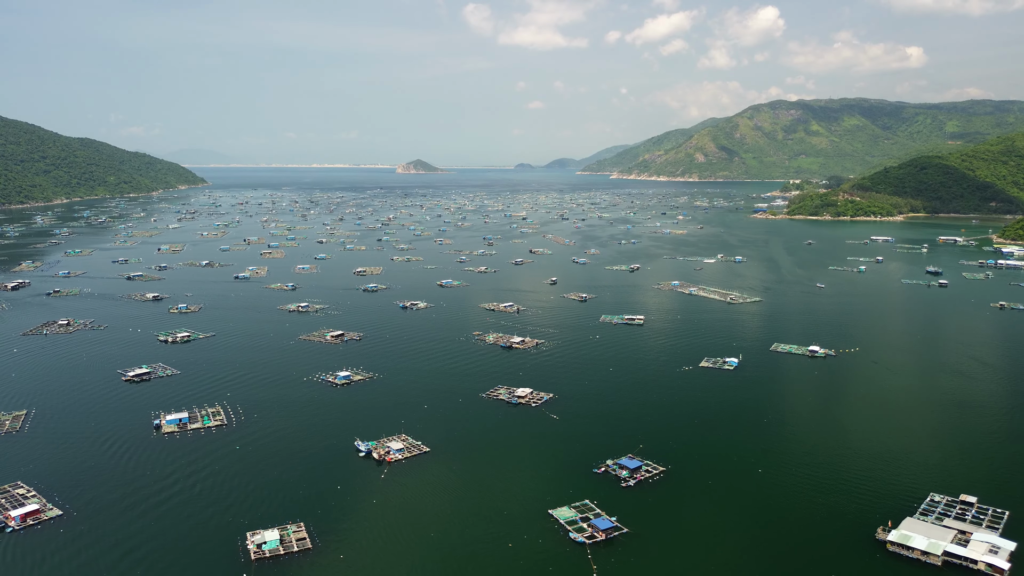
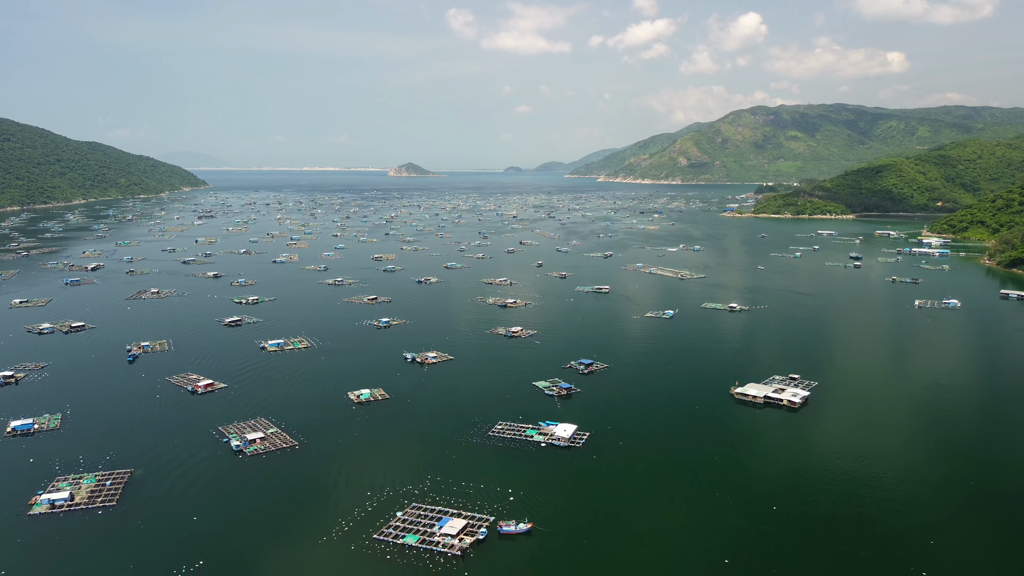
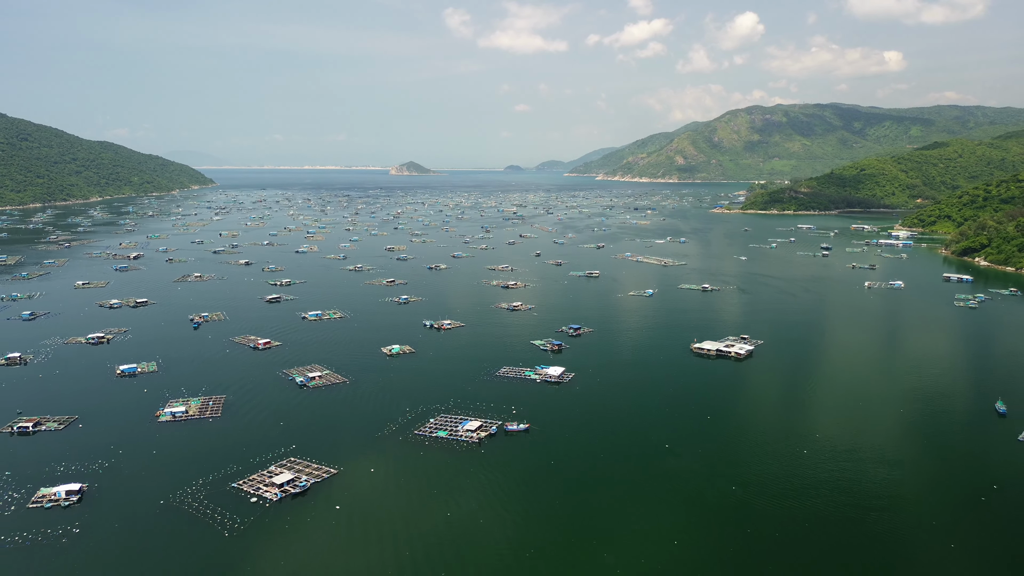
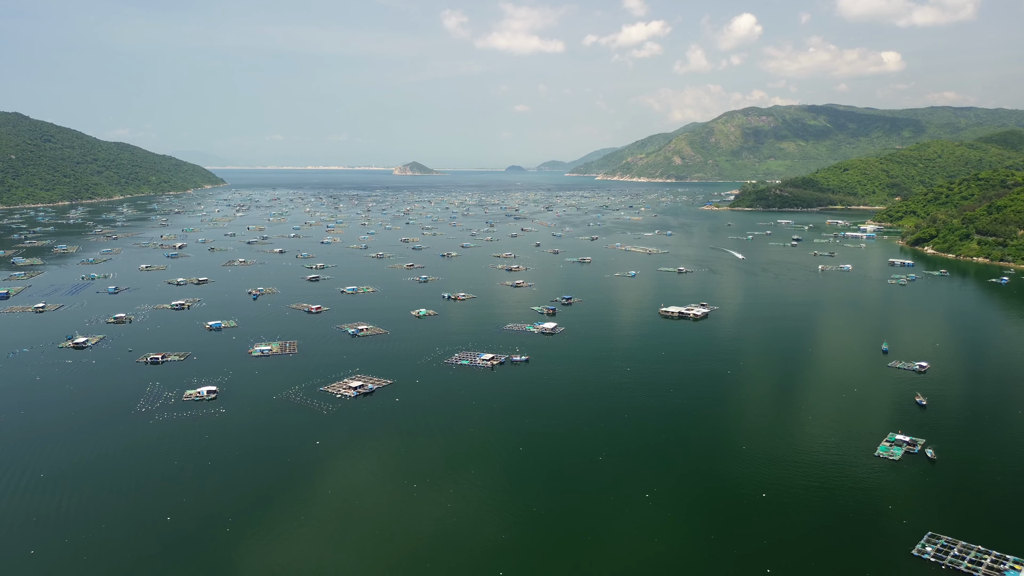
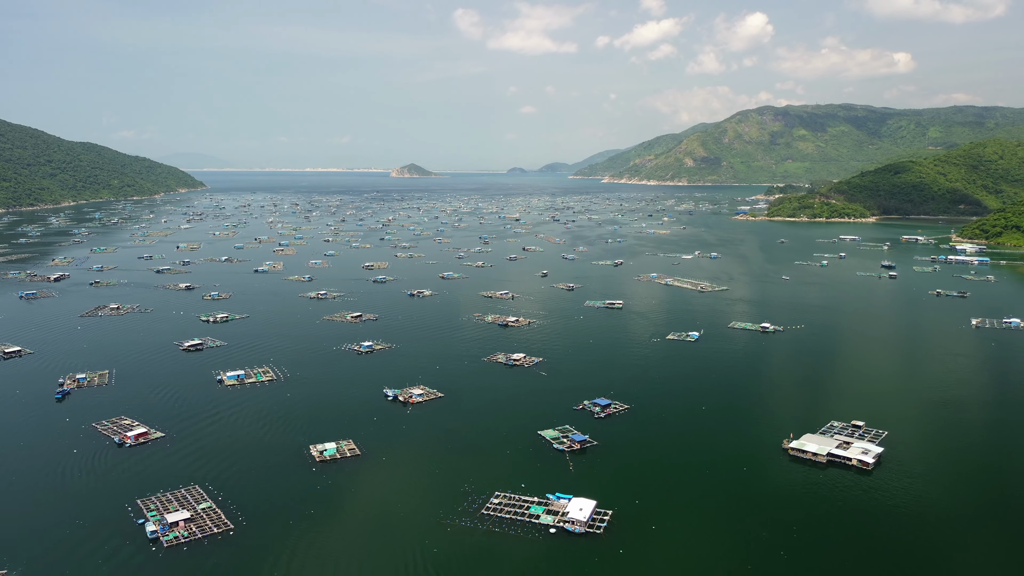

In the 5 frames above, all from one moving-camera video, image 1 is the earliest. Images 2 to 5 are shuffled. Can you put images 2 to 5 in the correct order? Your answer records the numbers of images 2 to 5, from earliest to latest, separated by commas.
5, 2, 3, 4
